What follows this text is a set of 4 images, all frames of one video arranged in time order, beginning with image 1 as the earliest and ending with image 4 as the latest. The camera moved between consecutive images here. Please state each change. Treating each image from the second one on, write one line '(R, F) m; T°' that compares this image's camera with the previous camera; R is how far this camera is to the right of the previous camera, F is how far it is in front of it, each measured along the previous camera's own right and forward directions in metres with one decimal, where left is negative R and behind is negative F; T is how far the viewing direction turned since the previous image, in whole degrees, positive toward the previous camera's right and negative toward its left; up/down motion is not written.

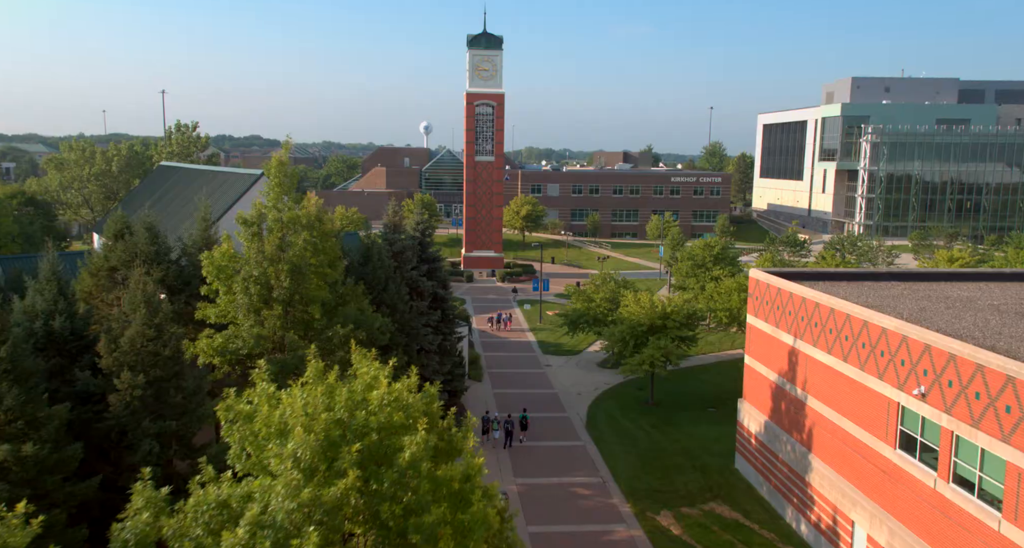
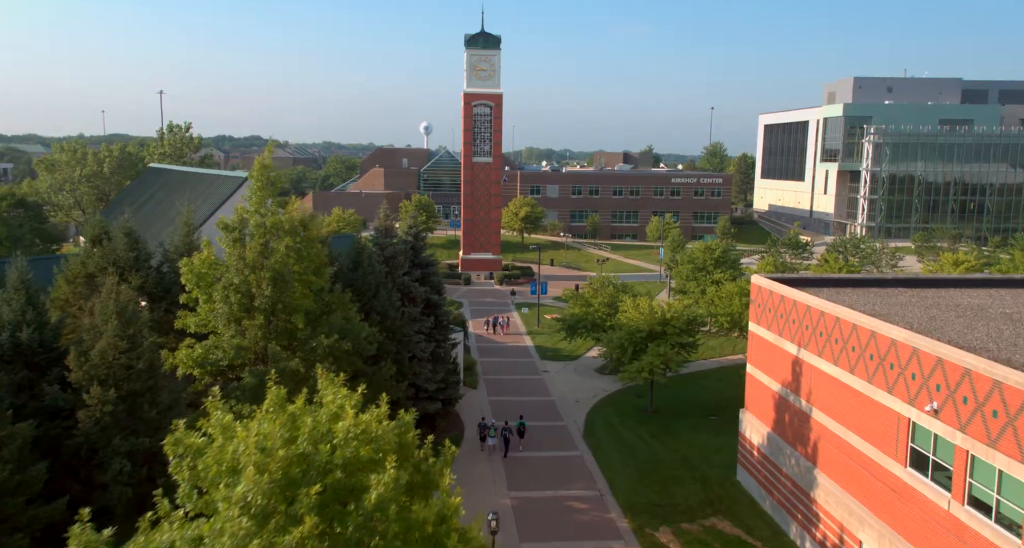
(+0.2, +0.7) m; 0°
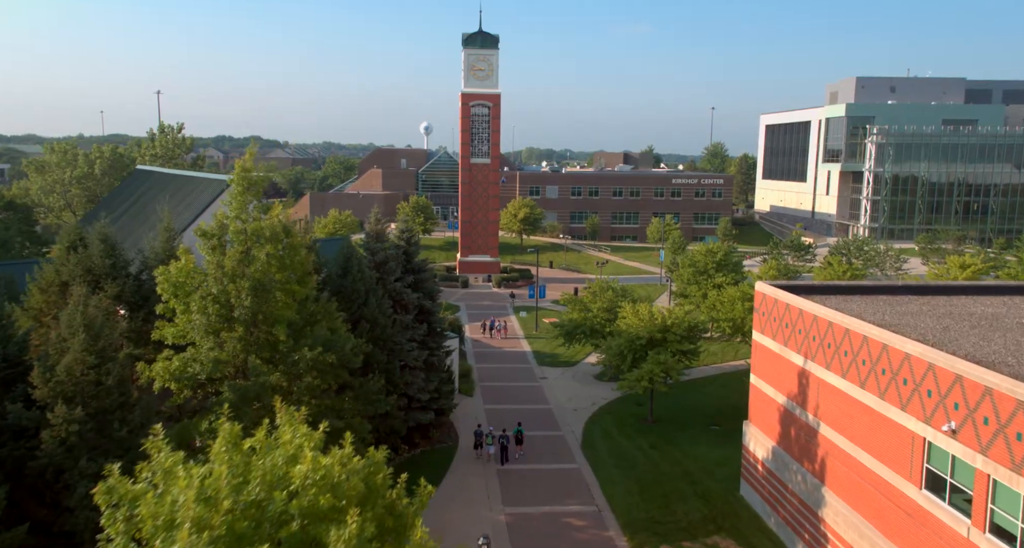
(+0.2, +0.8) m; 0°
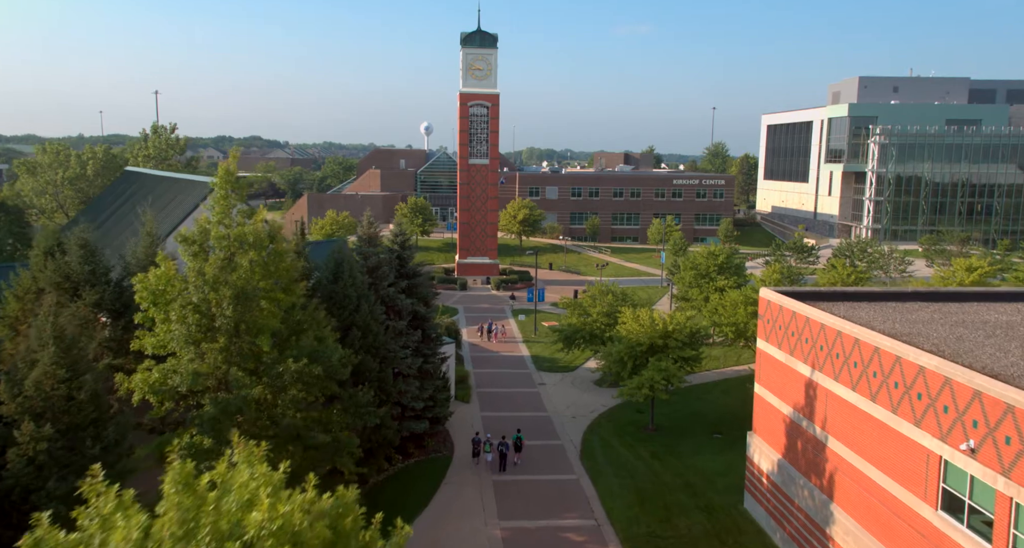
(+0.1, +0.7) m; 0°
